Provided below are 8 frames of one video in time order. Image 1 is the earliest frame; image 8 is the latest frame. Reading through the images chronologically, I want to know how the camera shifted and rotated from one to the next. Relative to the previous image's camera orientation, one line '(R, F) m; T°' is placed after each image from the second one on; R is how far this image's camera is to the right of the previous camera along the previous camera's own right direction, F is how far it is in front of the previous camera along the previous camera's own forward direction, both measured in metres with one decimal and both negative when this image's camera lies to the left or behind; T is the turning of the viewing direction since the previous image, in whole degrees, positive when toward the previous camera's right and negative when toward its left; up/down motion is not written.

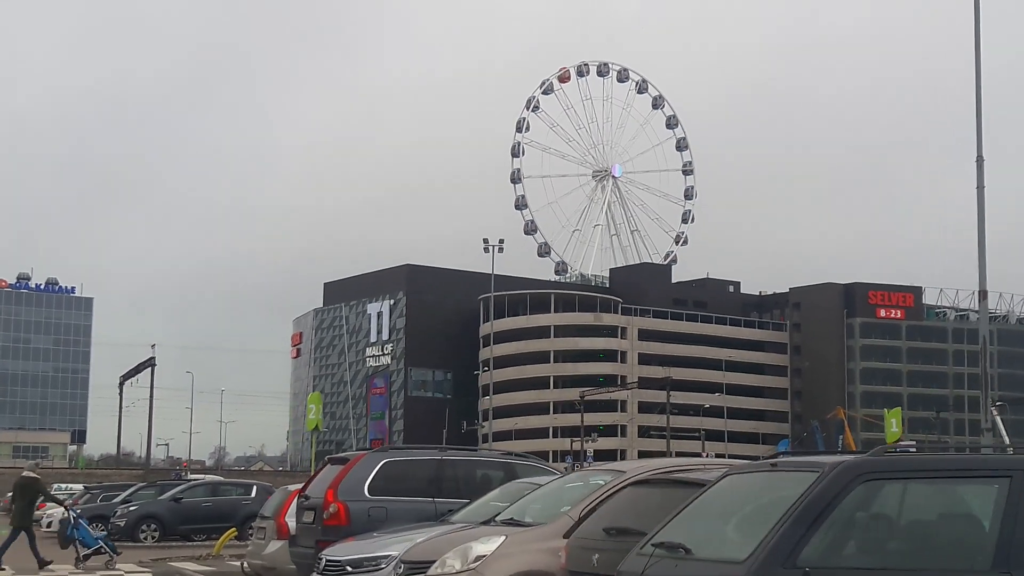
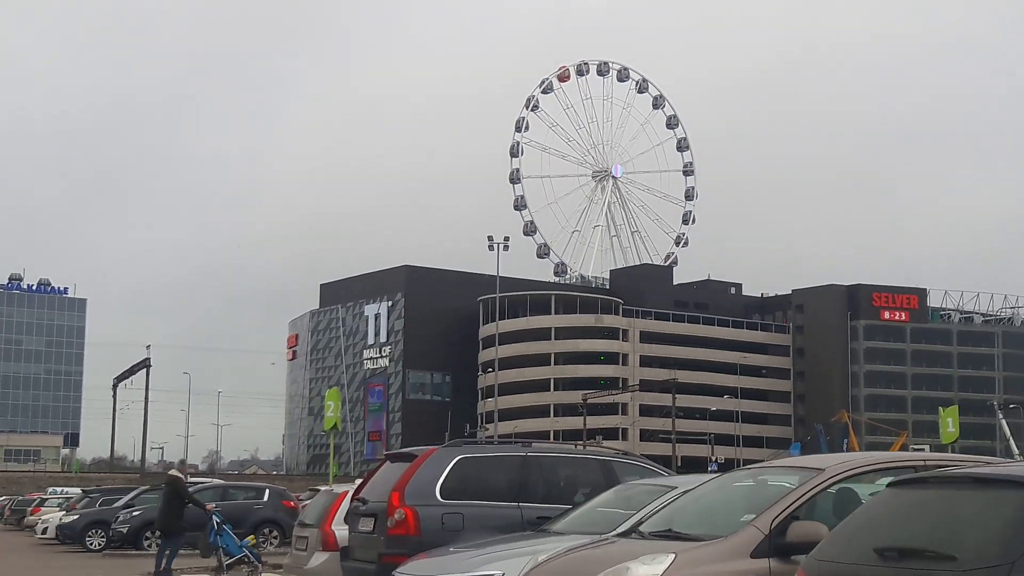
(-0.6, +1.4) m; 0°
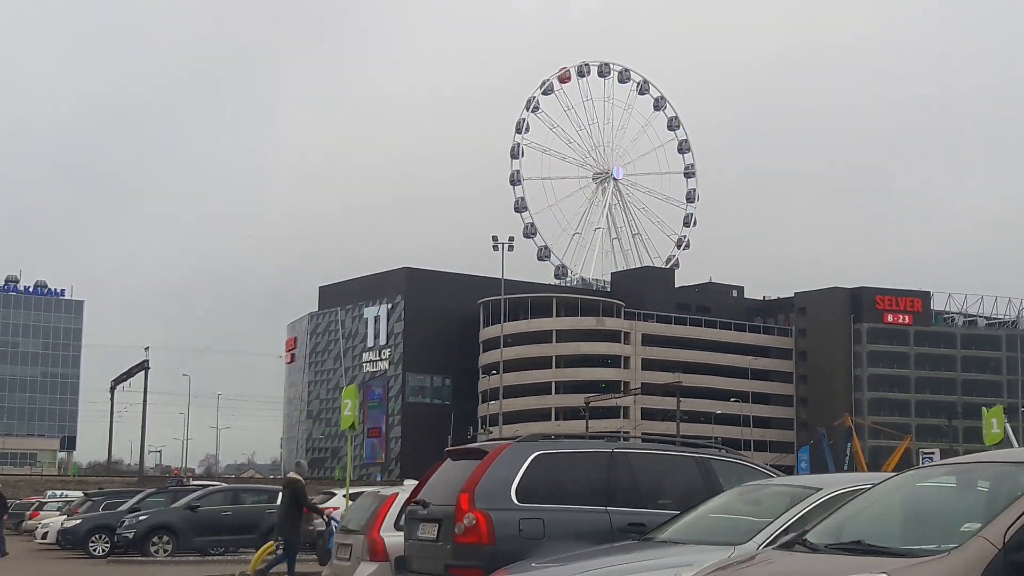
(-0.5, +0.9) m; 0°
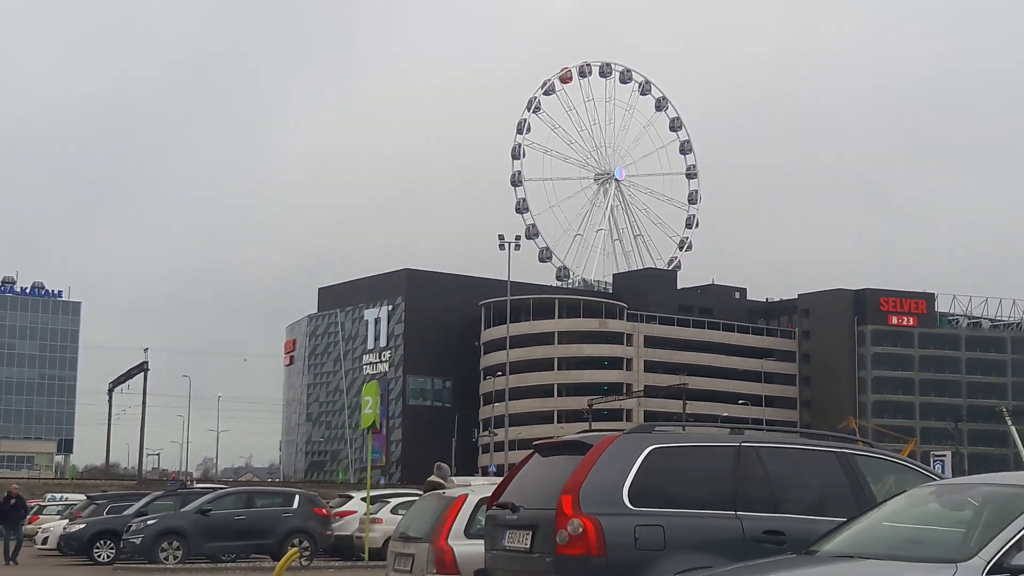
(-0.5, +1.0) m; 0°
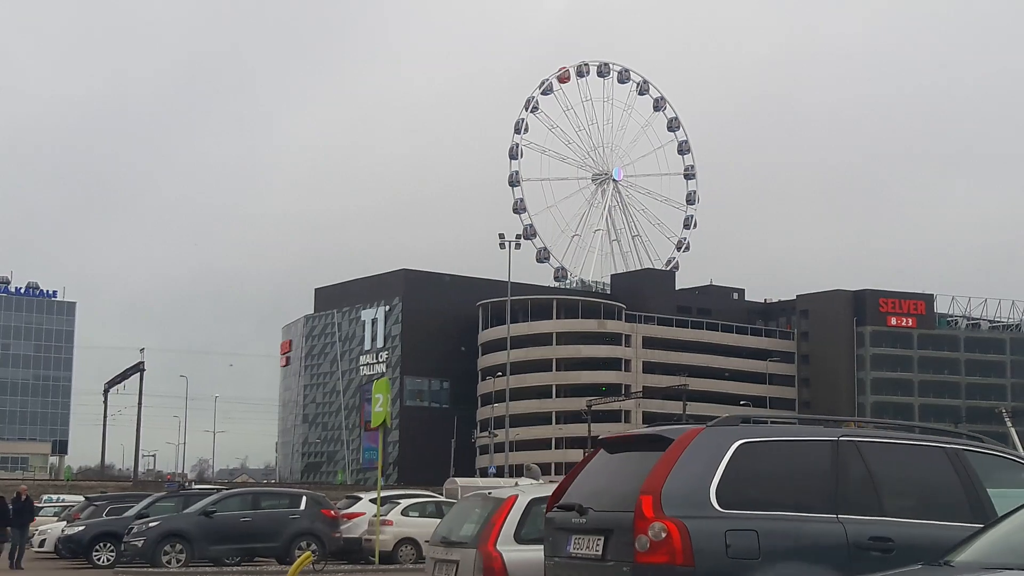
(-0.3, +0.6) m; 0°
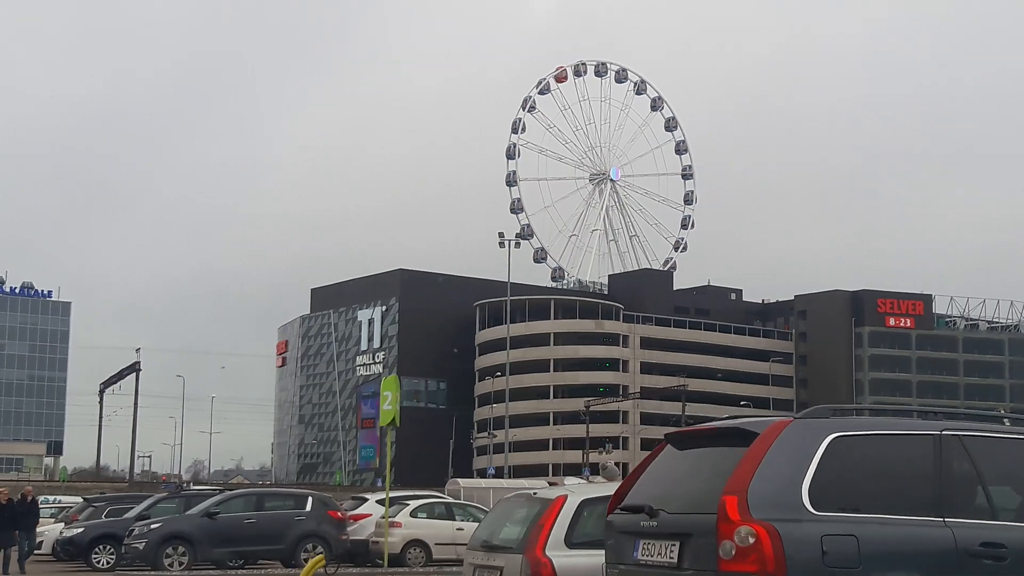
(-0.2, +0.5) m; 0°
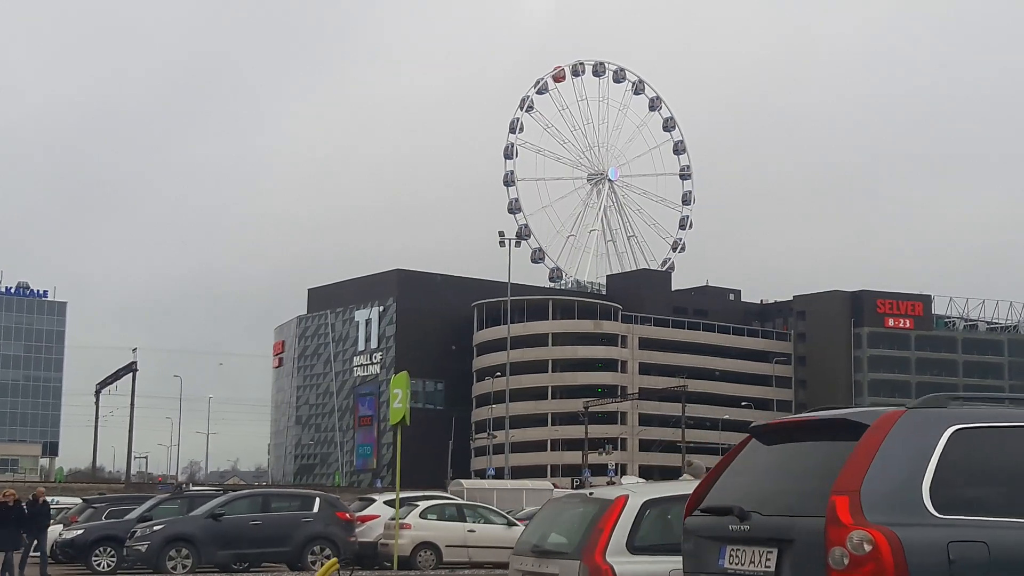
(-0.2, +0.5) m; 0°
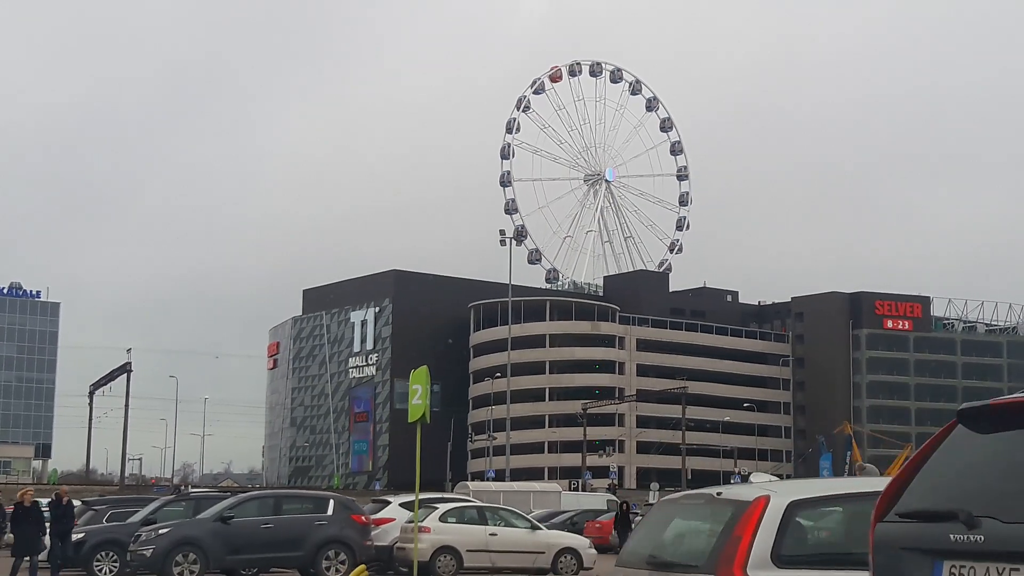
(-0.4, +0.8) m; 0°
